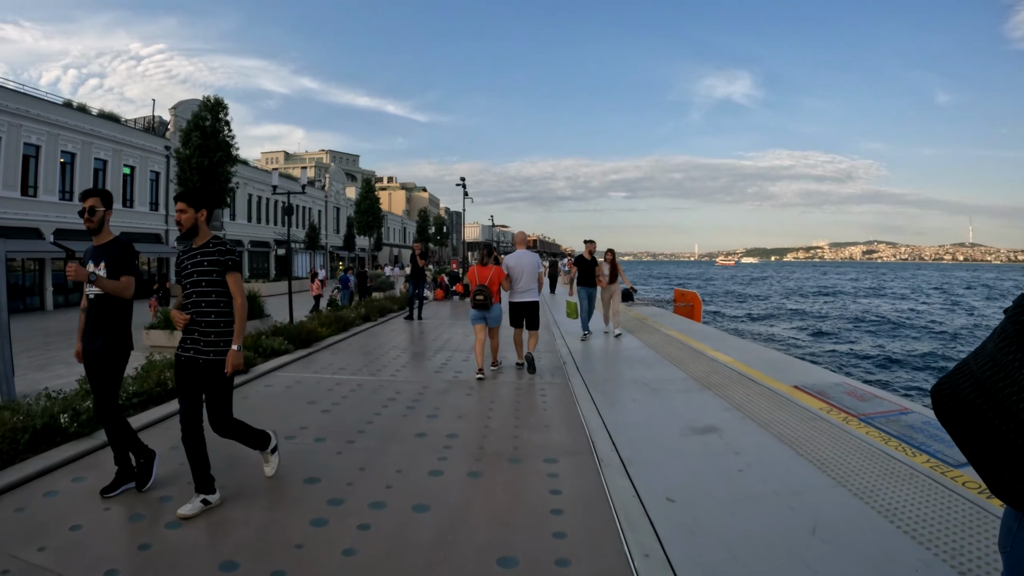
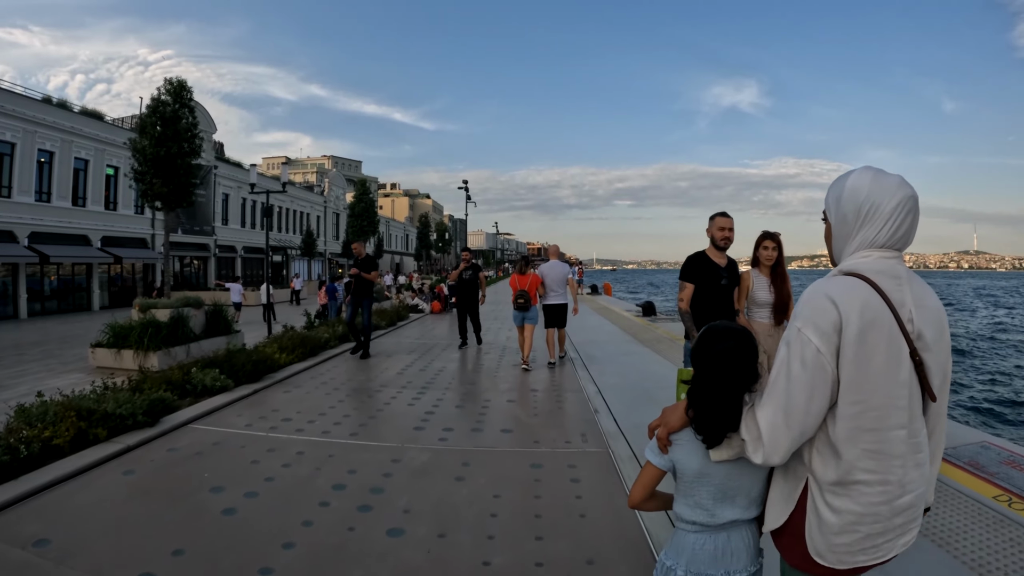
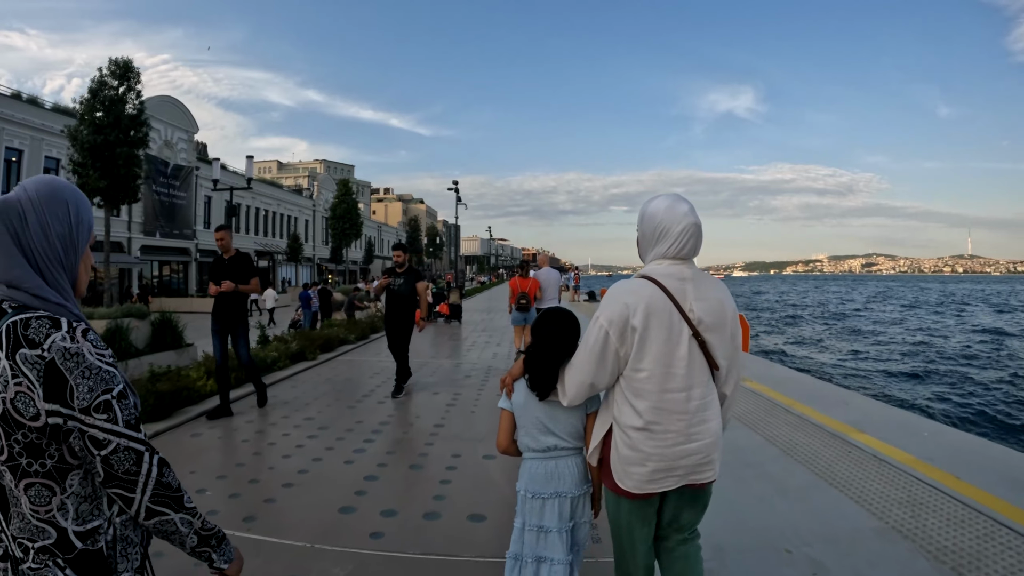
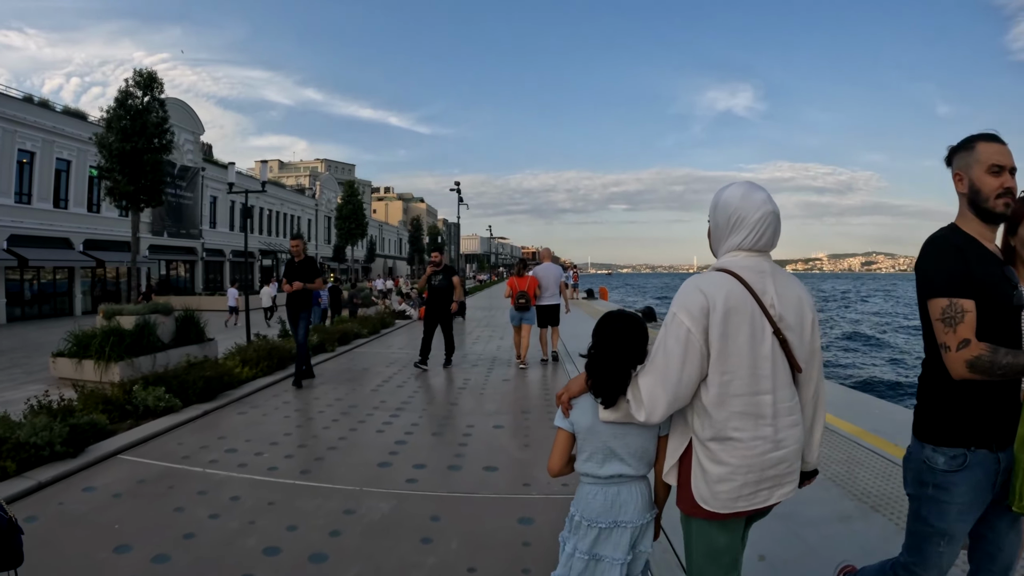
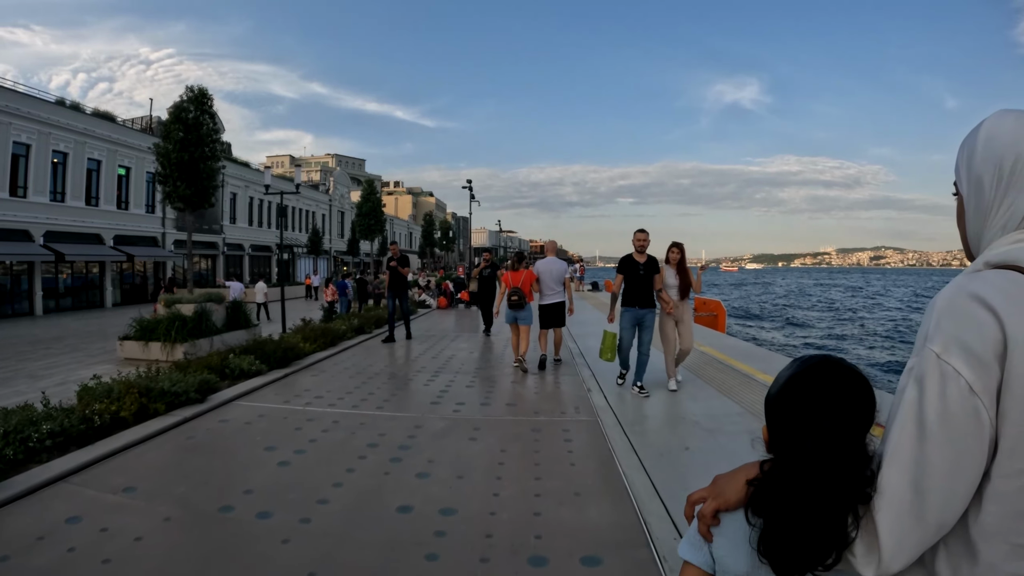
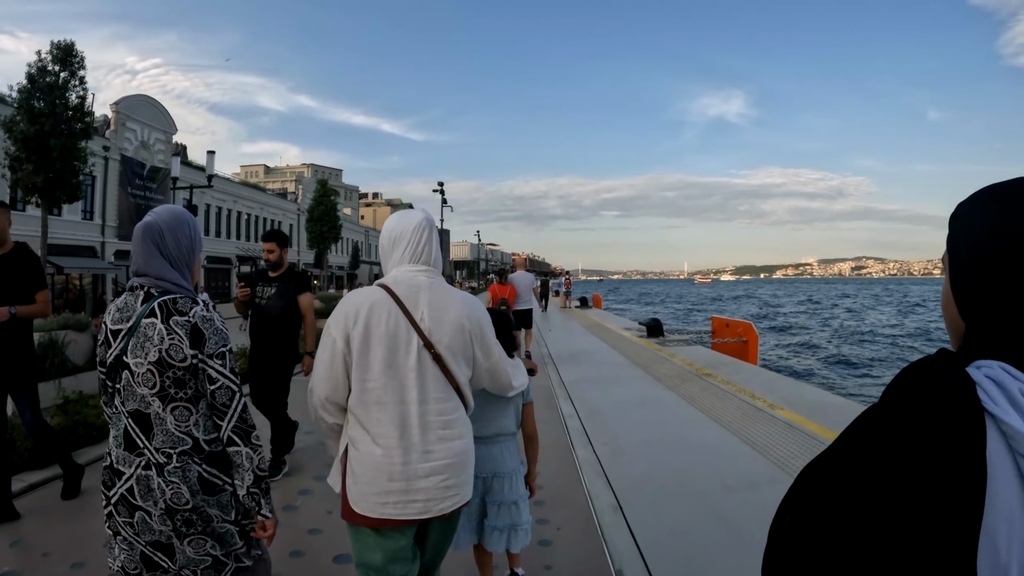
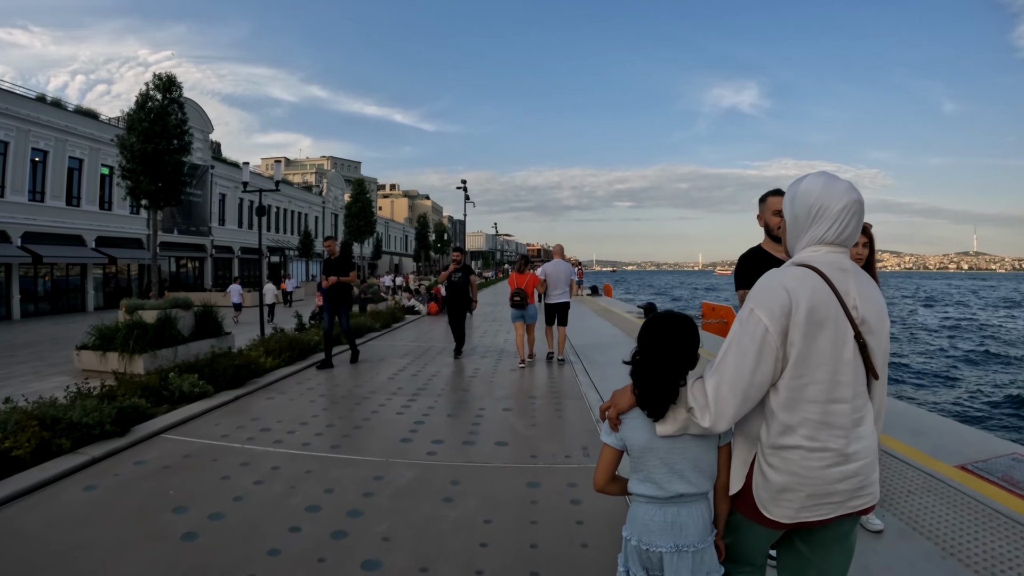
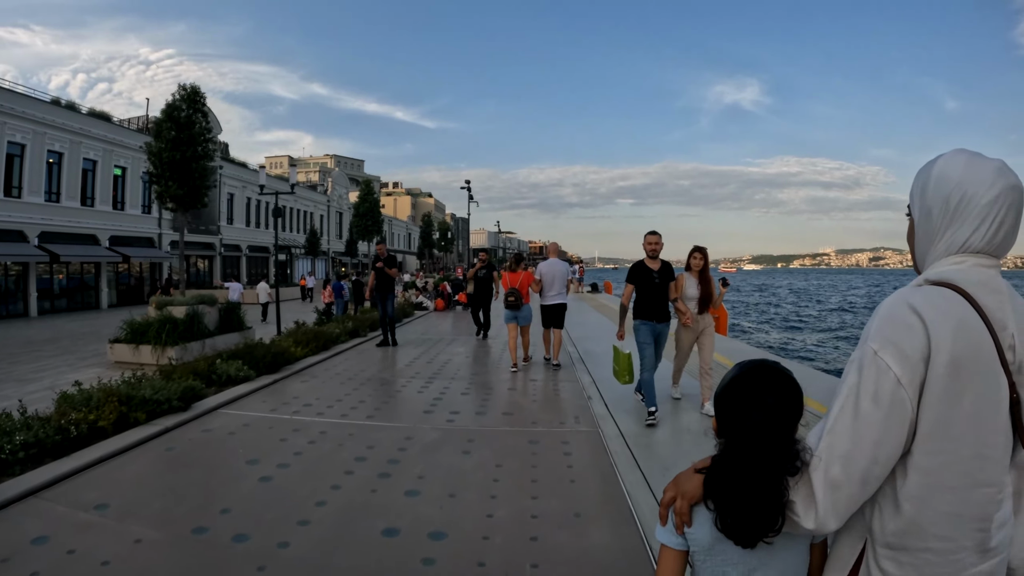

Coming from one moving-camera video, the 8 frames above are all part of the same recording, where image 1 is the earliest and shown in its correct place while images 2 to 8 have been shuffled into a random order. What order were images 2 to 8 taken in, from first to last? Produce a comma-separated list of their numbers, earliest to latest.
5, 8, 2, 7, 4, 3, 6
